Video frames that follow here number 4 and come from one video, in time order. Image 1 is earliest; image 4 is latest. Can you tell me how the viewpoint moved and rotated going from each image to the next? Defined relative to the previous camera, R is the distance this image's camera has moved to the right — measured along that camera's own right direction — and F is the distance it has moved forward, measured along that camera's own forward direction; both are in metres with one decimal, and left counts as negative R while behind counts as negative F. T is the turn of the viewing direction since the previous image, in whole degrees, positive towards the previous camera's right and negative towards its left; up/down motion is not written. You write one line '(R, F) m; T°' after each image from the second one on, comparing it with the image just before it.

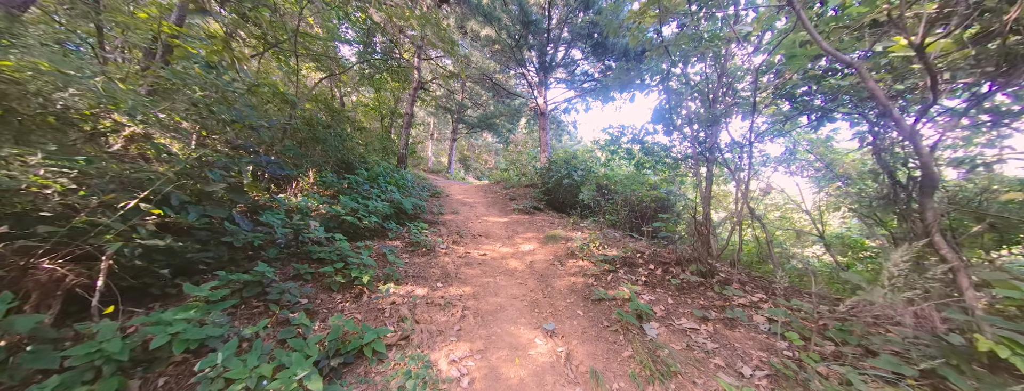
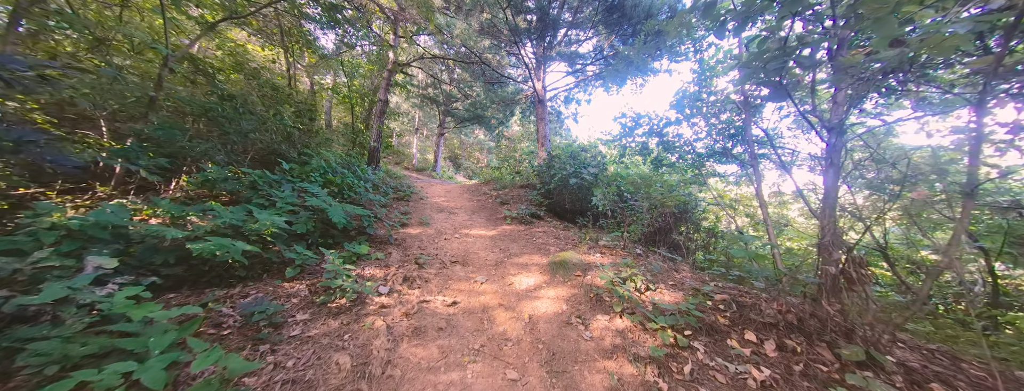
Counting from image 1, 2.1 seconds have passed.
(0.0, +1.6) m; +1°
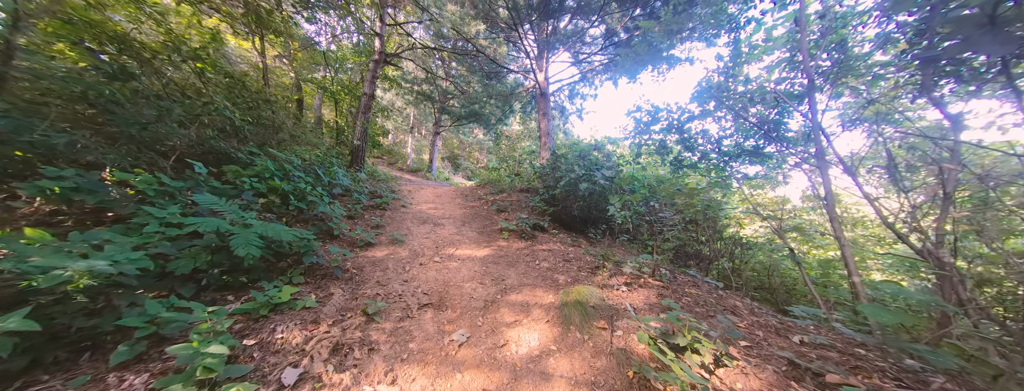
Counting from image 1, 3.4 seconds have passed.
(0.0, +0.9) m; 0°
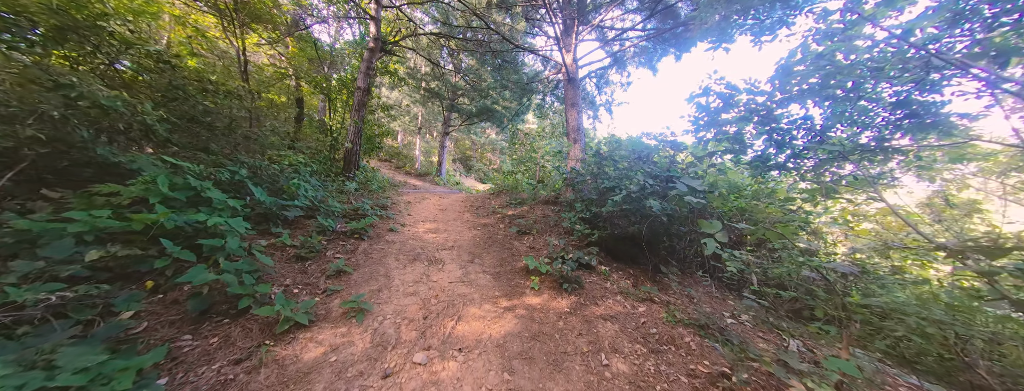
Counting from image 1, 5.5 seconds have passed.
(-0.2, +1.5) m; -3°
